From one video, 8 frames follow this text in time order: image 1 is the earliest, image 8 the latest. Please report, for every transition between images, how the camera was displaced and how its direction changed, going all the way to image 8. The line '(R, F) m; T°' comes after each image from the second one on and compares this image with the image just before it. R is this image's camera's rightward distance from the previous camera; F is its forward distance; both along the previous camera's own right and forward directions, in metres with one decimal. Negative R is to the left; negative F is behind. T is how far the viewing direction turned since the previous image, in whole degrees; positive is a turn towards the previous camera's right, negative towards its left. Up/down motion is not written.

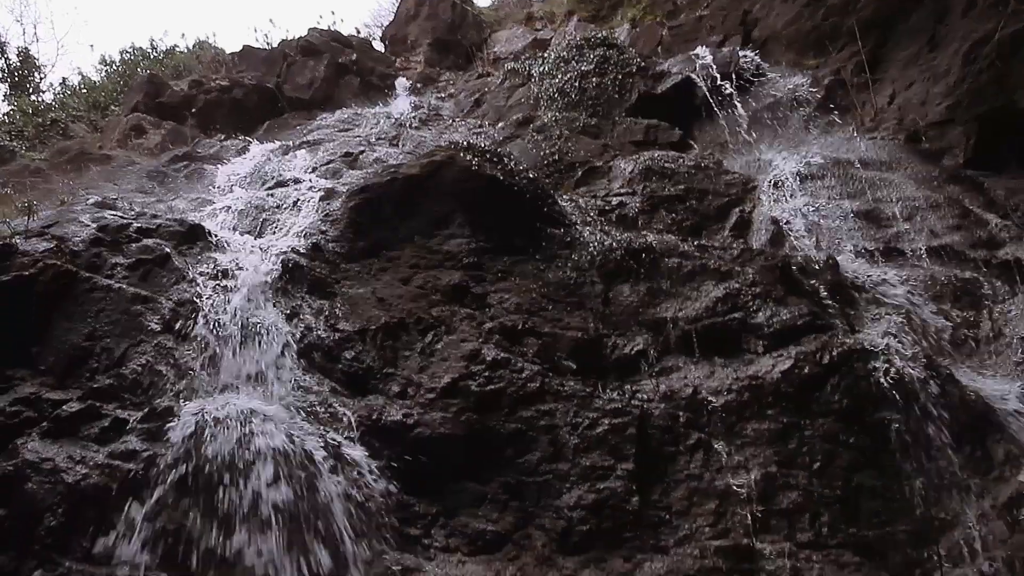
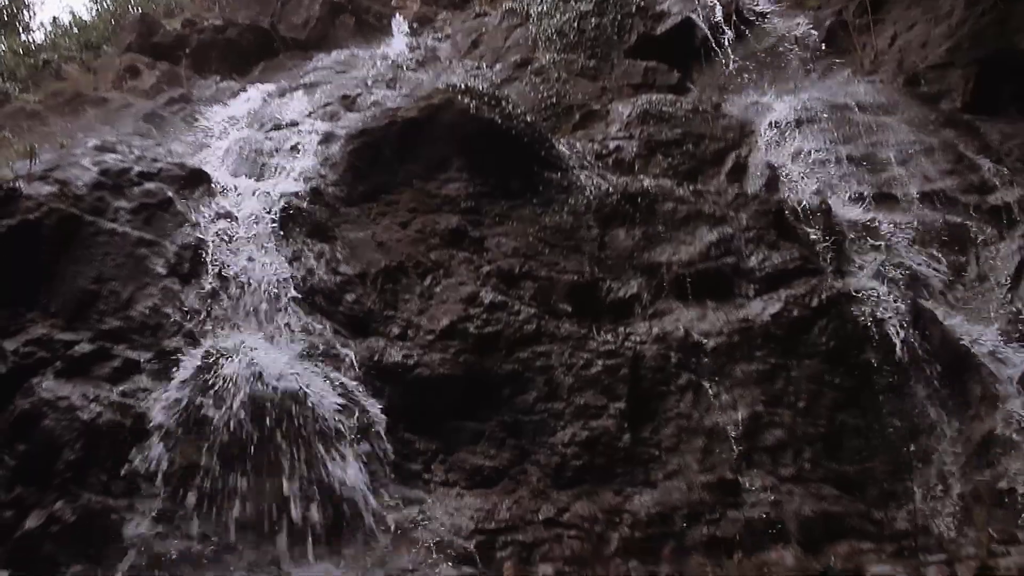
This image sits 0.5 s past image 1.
(0.0, -0.1) m; 0°
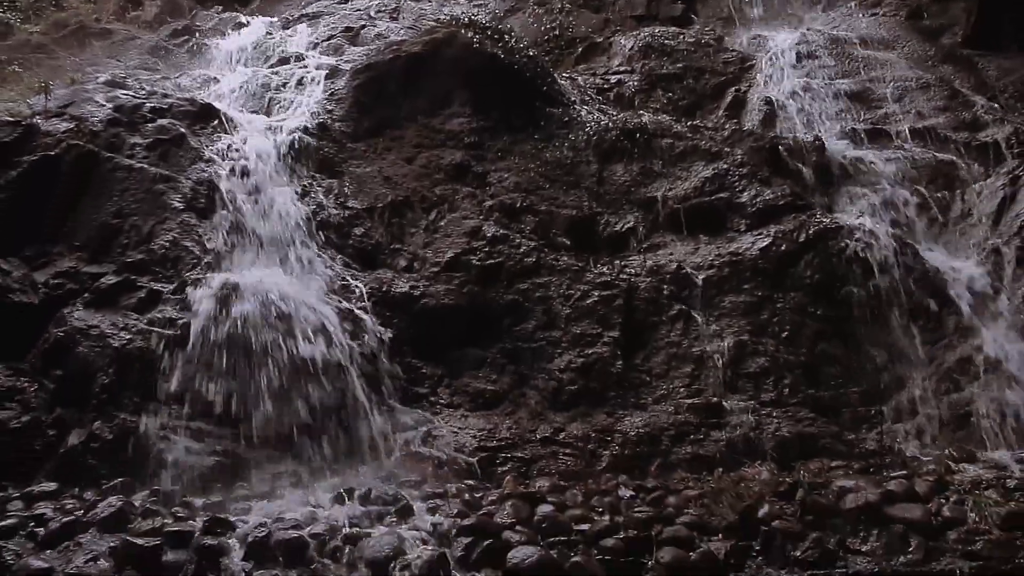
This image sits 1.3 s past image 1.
(0.0, -0.2) m; 0°
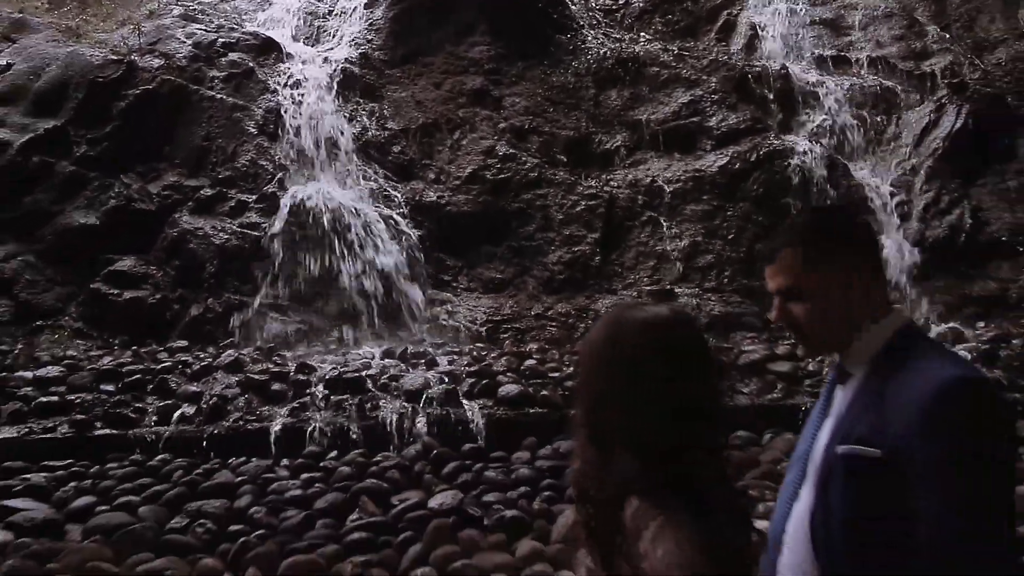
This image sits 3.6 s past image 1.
(+0.2, -1.2) m; -3°
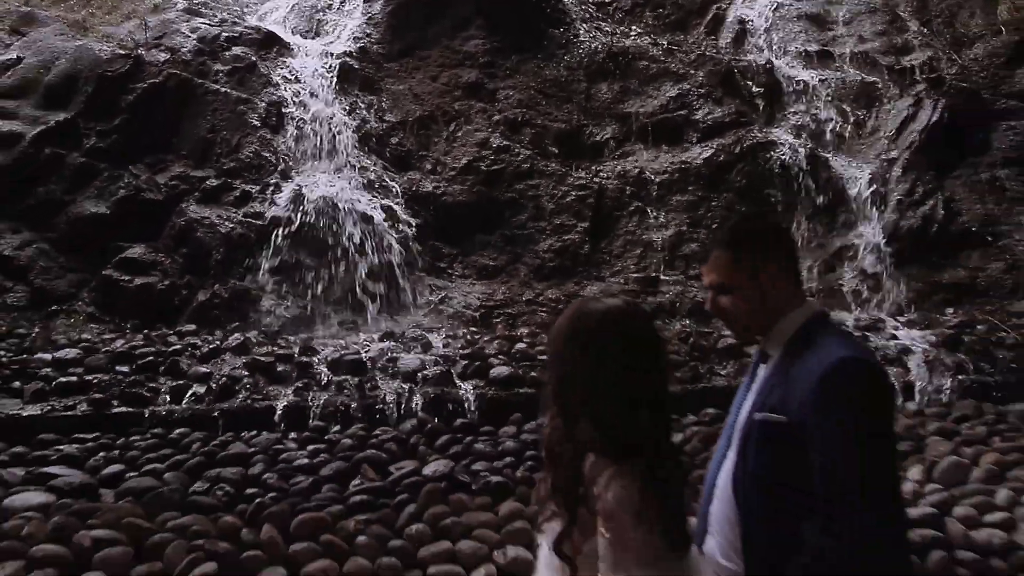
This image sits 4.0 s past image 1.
(0.0, -0.2) m; 0°
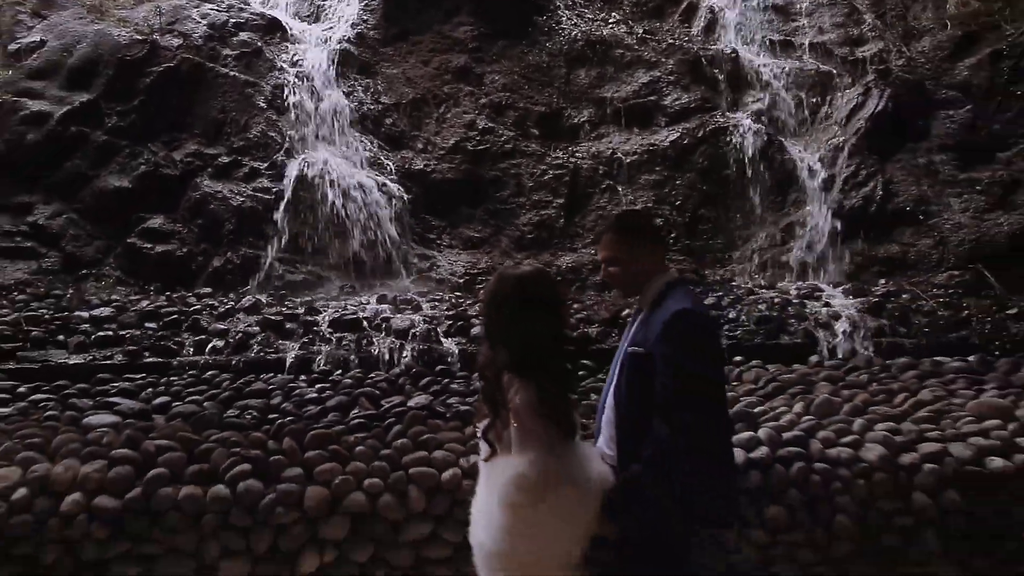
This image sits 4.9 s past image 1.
(+0.1, -0.6) m; 0°
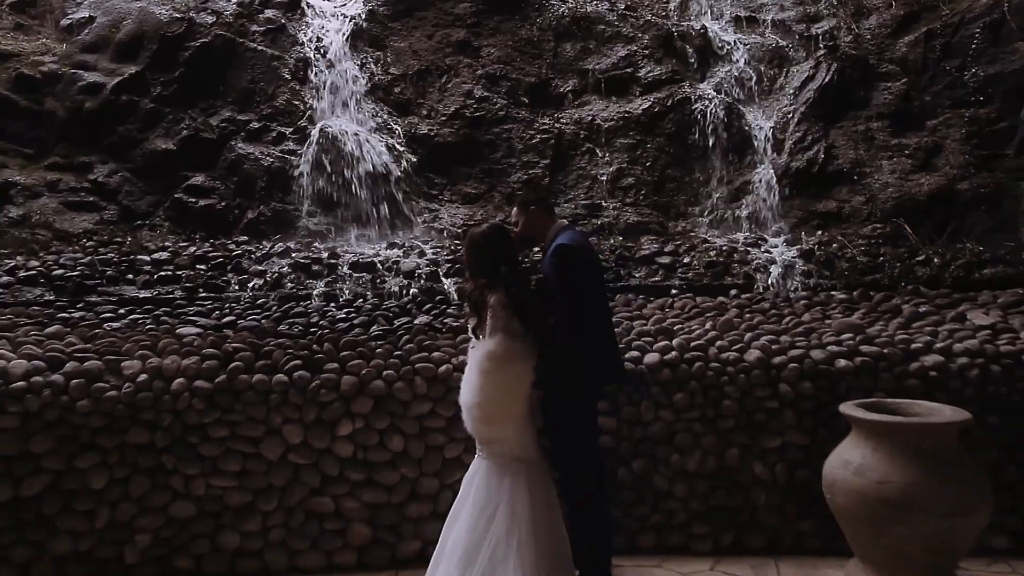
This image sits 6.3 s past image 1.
(+0.1, -1.0) m; 0°
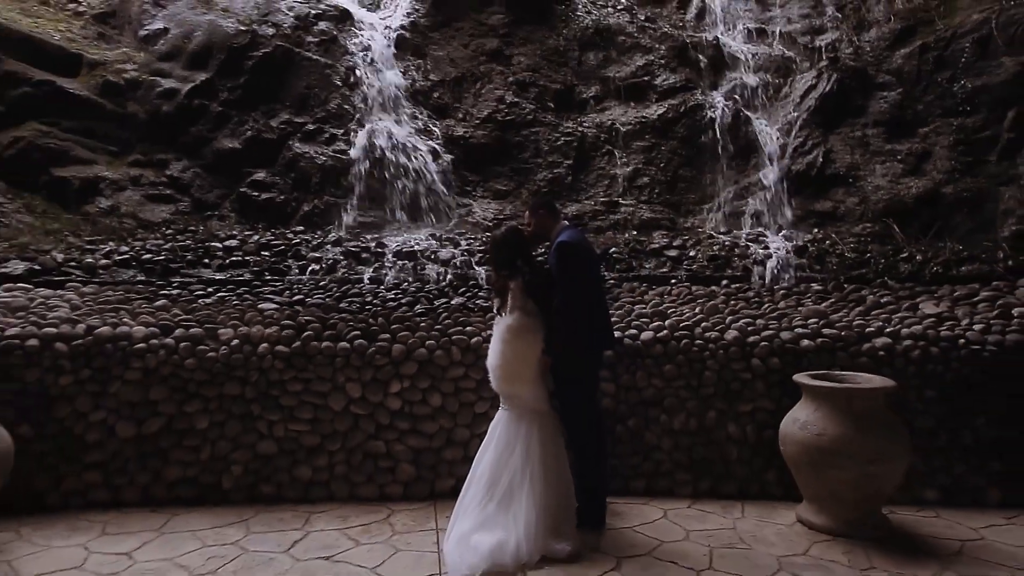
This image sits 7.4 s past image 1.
(+0.1, -0.8) m; -2°
